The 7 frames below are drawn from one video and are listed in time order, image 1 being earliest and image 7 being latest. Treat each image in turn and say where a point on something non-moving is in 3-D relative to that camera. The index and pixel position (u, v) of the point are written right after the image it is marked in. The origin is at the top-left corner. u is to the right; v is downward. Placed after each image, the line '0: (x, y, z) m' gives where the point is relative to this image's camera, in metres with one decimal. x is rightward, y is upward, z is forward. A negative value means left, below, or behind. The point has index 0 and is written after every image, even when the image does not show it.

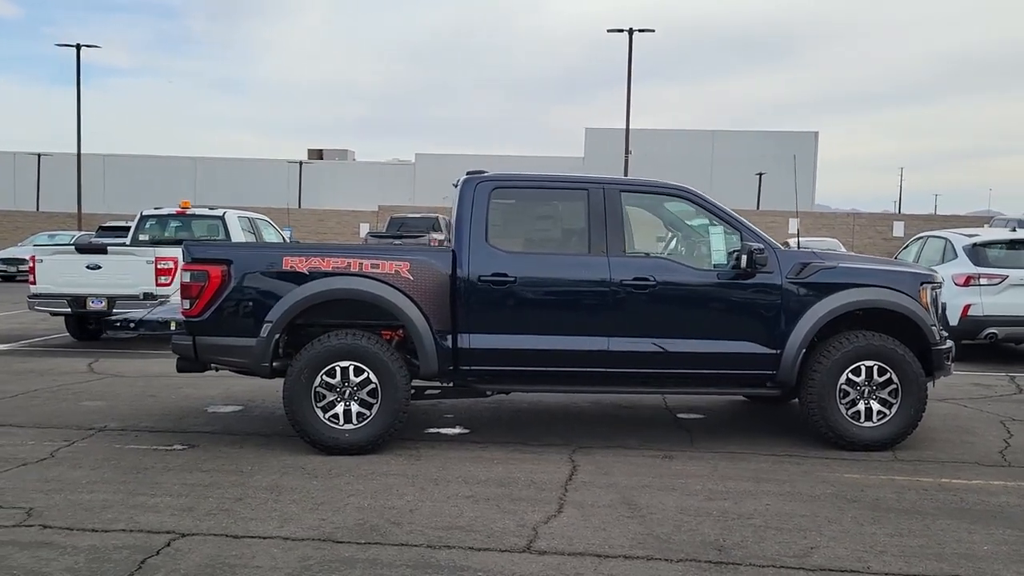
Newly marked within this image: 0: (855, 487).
0: (+2.2, -1.3, +5.7) m
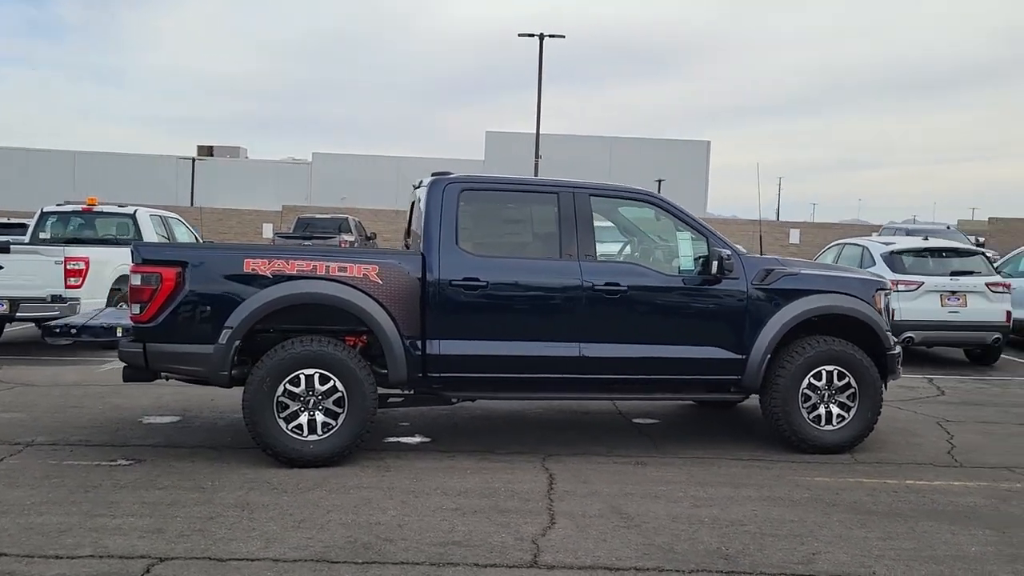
0: (+2.1, -1.3, +5.8) m
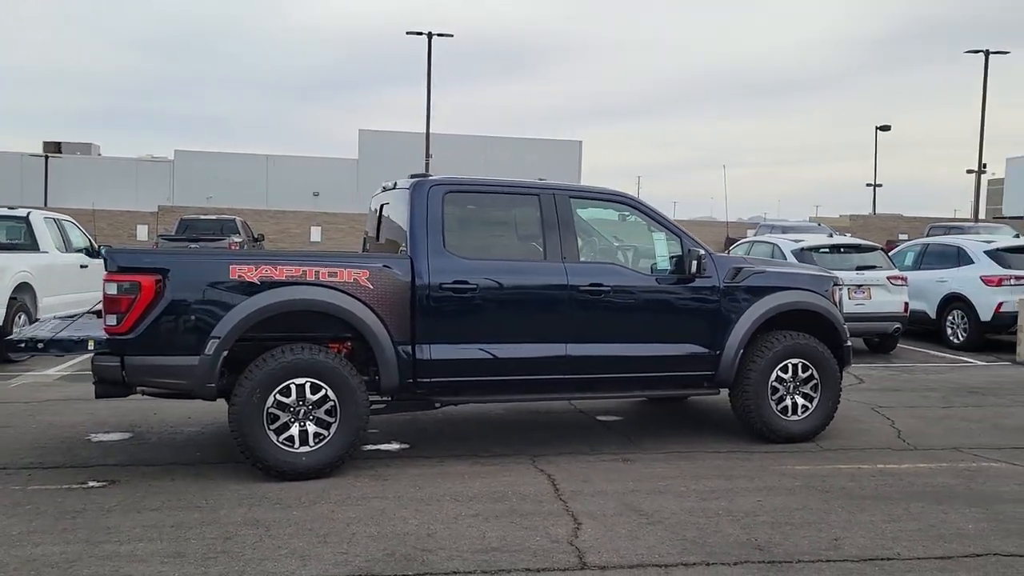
0: (+2.1, -1.3, +6.1) m
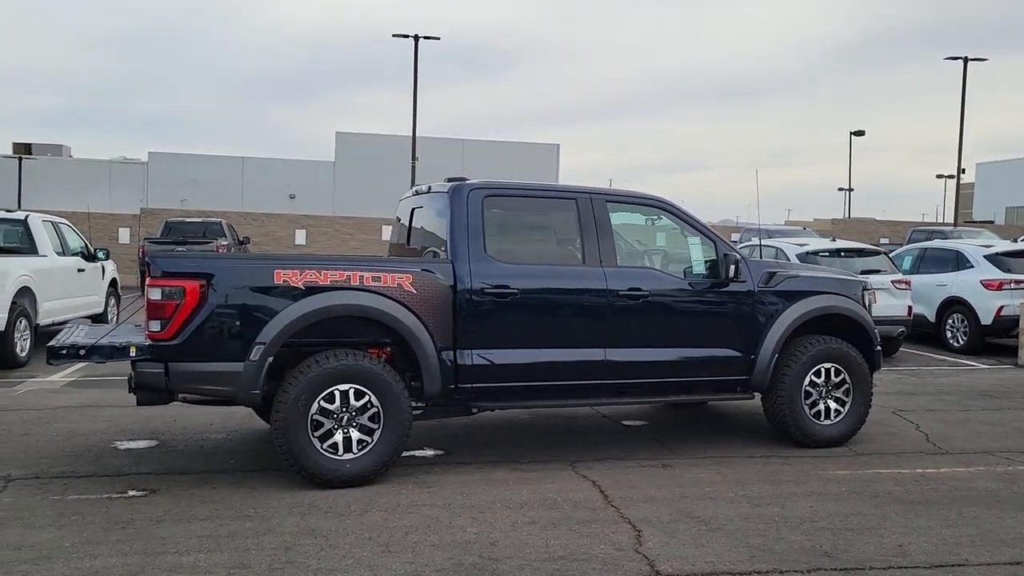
0: (+2.4, -1.3, +6.1) m
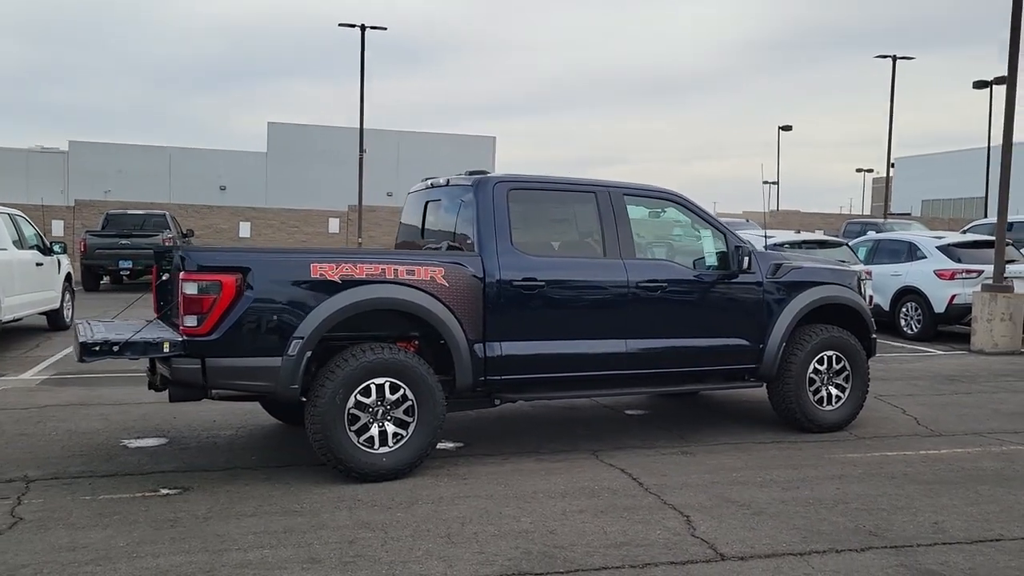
0: (+2.6, -1.3, +6.3) m
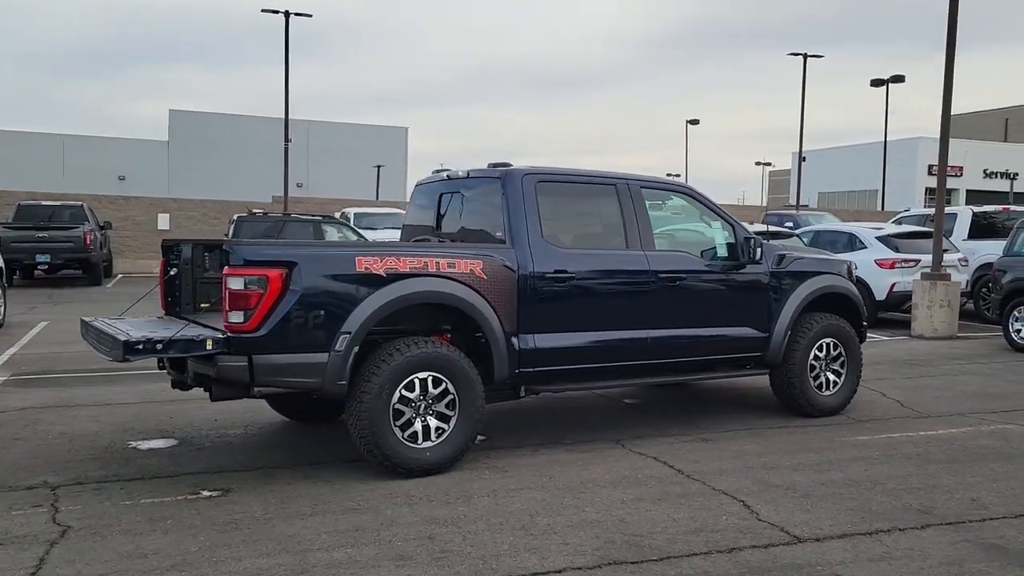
0: (+2.8, -1.2, +6.6) m
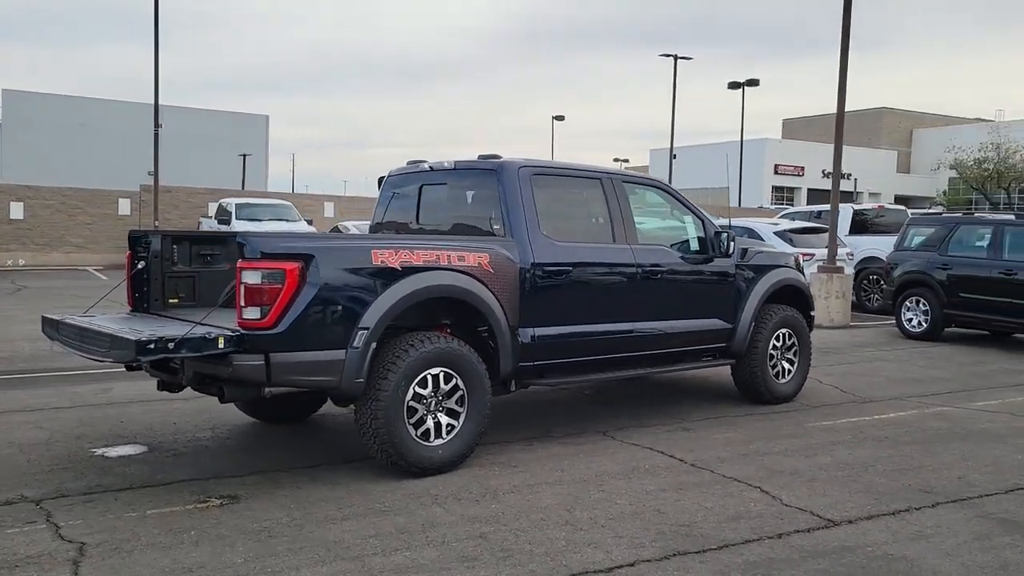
0: (+2.7, -1.1, +7.0) m
